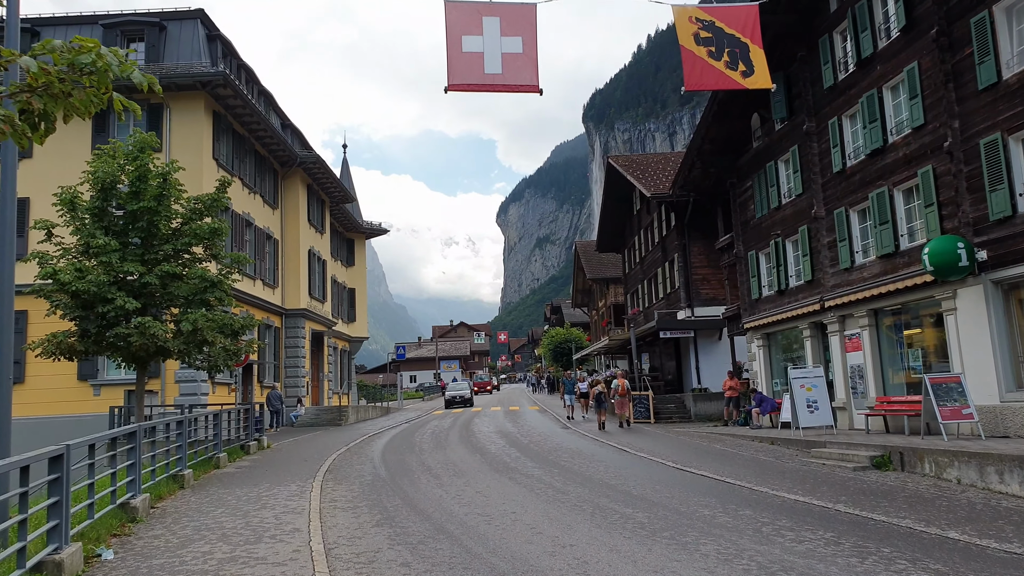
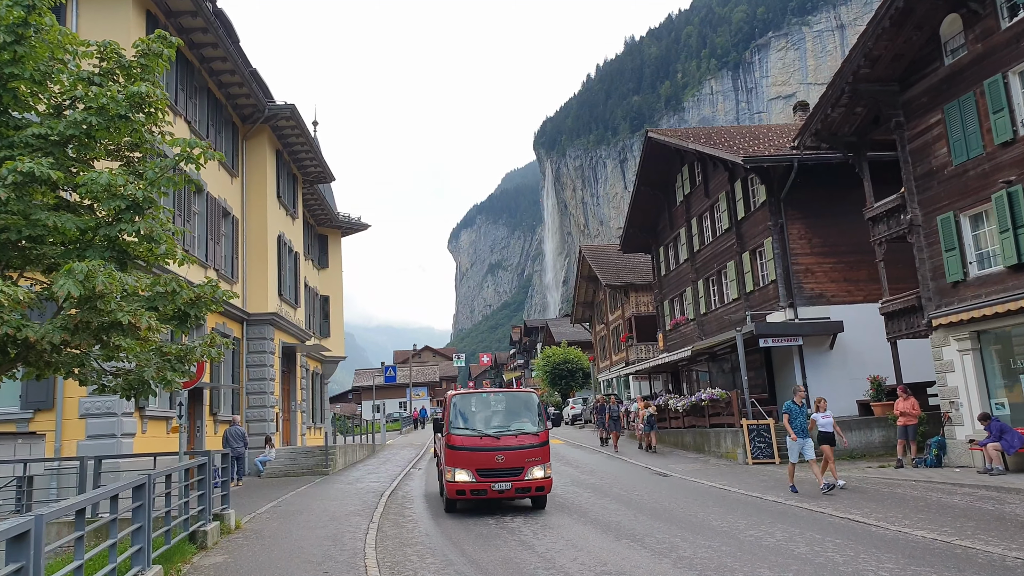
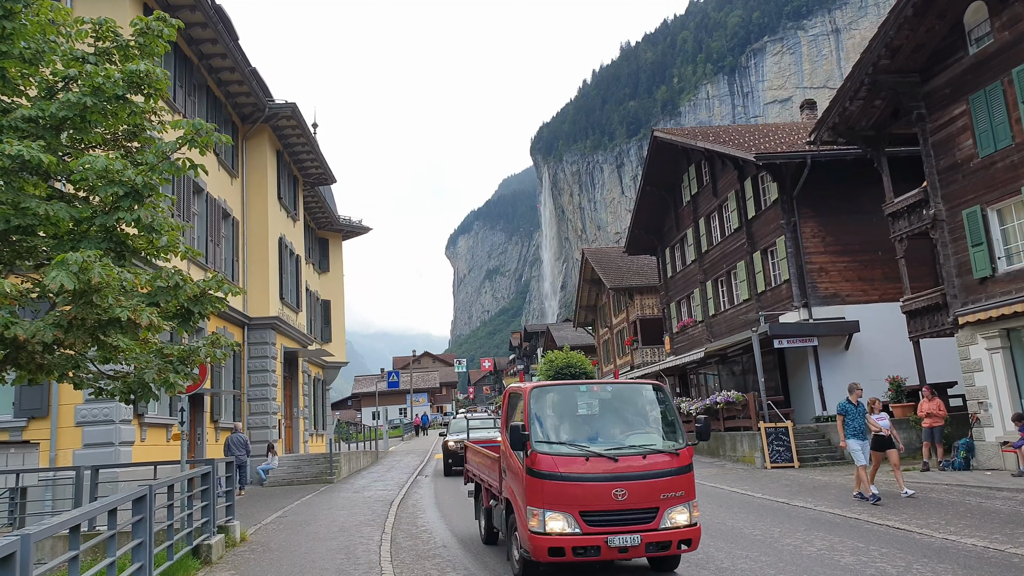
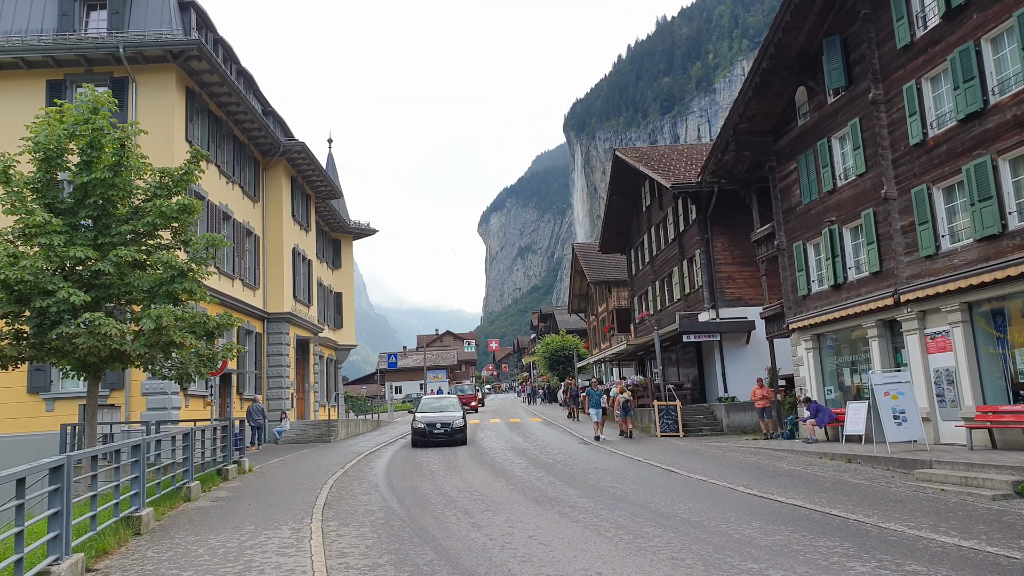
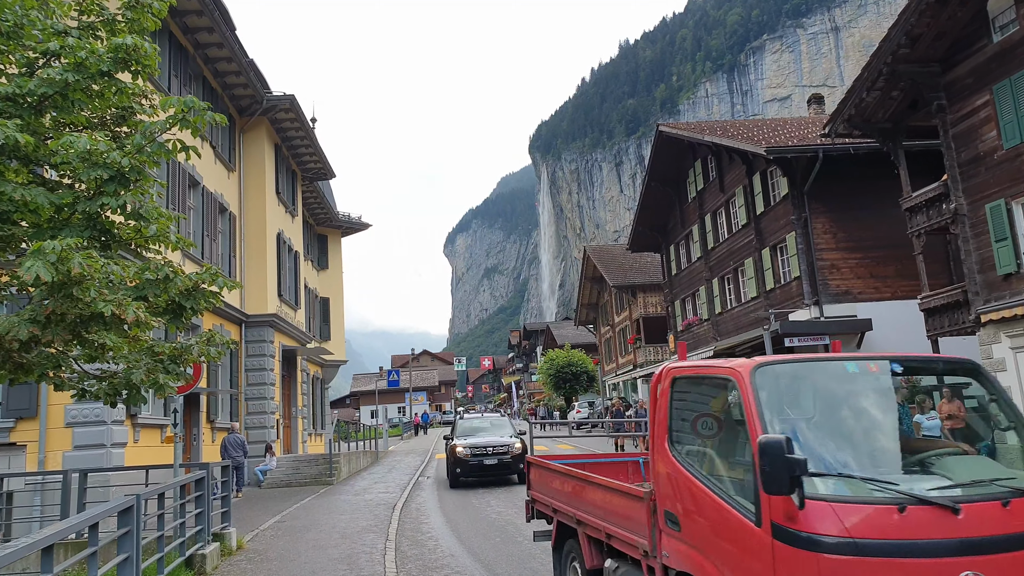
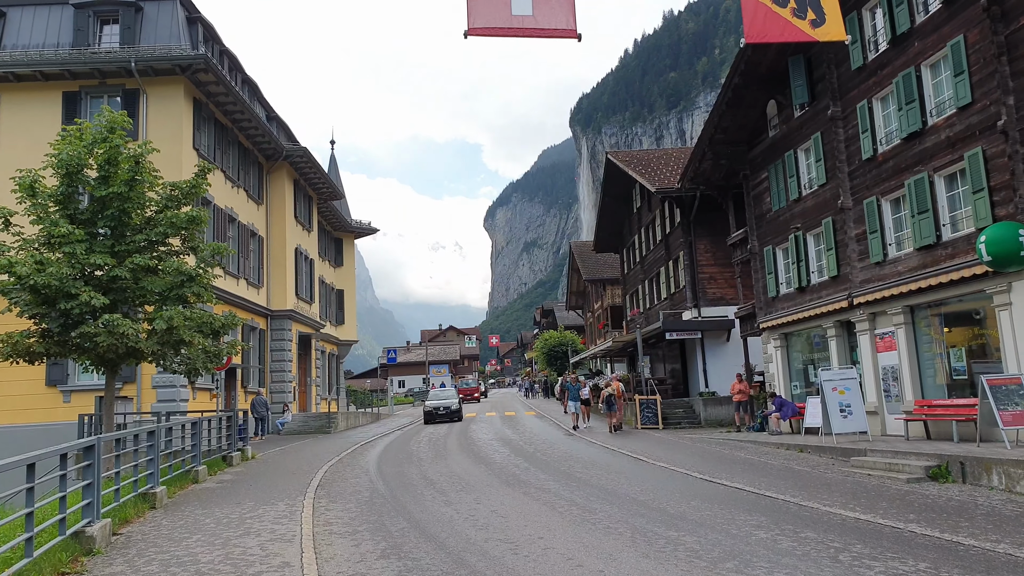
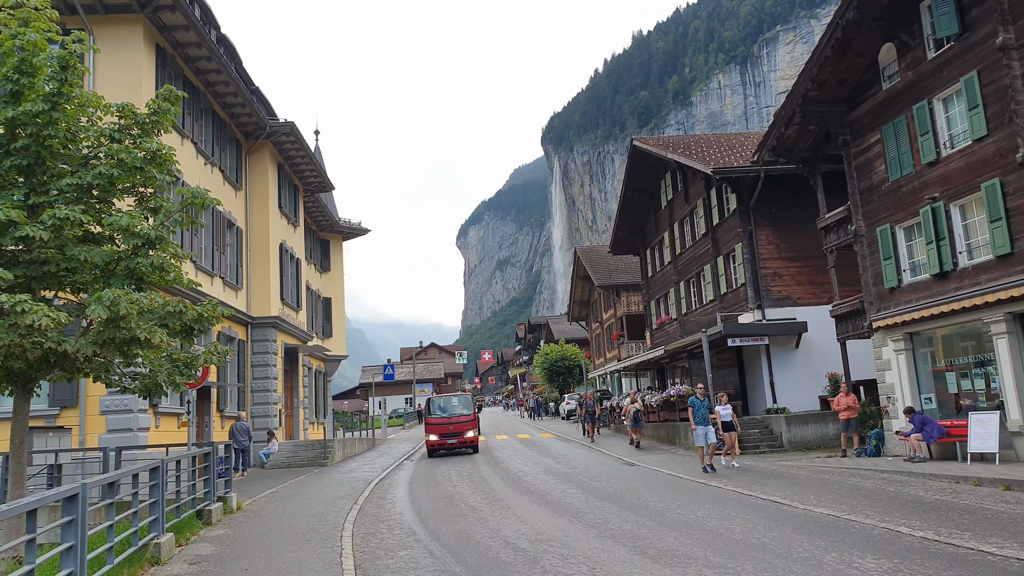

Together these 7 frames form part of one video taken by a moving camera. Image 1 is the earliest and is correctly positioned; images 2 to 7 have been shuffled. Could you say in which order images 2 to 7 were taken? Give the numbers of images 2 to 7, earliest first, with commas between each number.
6, 4, 7, 2, 3, 5
